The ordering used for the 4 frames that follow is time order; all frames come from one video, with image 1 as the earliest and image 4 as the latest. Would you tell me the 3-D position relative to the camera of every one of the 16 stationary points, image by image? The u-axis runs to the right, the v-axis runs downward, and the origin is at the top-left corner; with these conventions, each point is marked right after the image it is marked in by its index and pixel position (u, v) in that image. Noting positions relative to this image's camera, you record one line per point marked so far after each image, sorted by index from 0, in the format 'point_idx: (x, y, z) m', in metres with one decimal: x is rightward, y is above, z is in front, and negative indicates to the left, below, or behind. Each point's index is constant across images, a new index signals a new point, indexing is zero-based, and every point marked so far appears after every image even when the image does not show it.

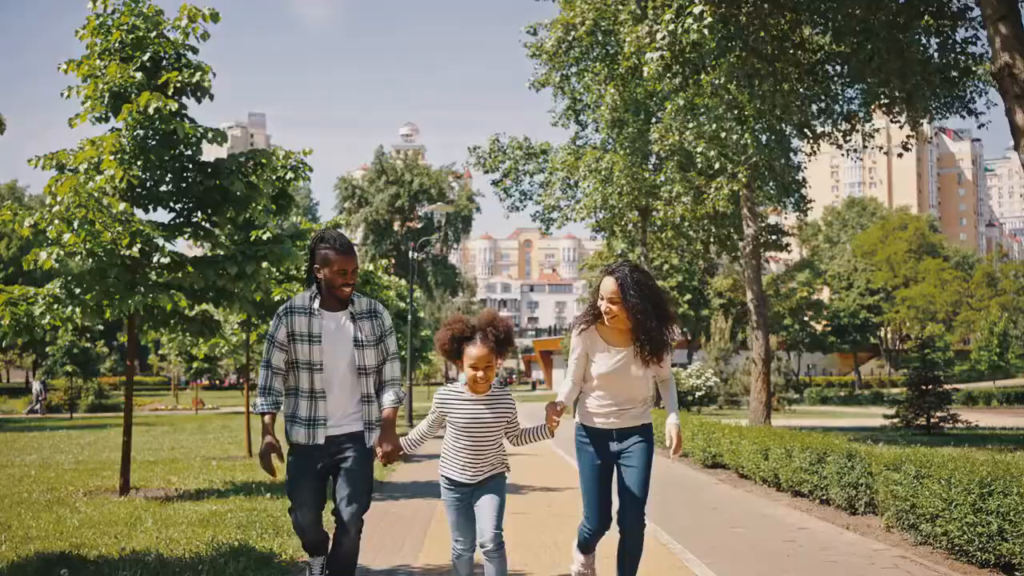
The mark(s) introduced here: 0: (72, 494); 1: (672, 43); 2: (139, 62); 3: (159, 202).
0: (-4.8, -2.2, +10.8) m
1: (+1.9, +3.0, +12.7) m
2: (-4.2, +2.5, +11.2) m
3: (-4.0, +1.0, +11.2) m
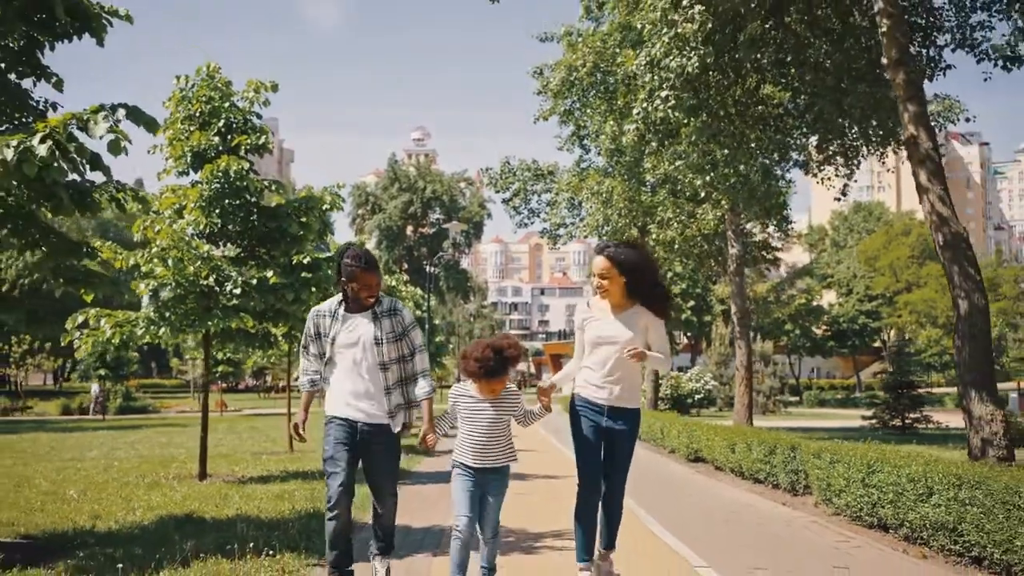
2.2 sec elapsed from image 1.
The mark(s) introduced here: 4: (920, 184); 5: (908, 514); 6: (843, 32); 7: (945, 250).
0: (-4.7, -2.6, +13.3) m
1: (+2.0, +2.7, +15.1) m
2: (-4.1, +2.2, +13.7) m
3: (-3.9, +0.7, +13.7) m
4: (+4.8, +1.2, +11.7) m
5: (+3.4, -2.0, +8.6) m
6: (+4.7, +3.6, +13.8) m
7: (+5.0, +0.4, +11.4) m
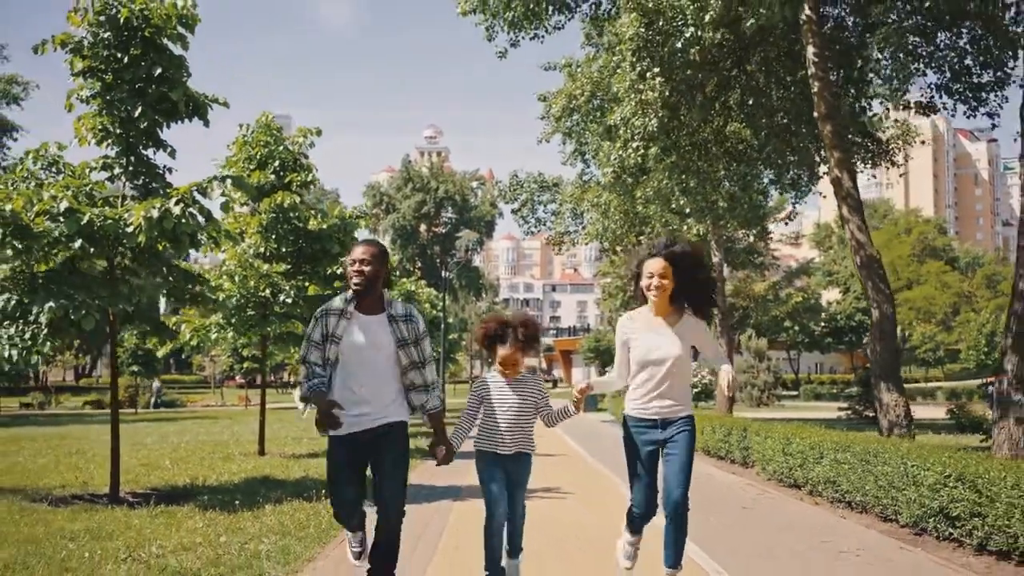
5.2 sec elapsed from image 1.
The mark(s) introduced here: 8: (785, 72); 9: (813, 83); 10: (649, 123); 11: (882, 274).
0: (-4.6, -2.7, +16.2) m
1: (+2.1, +2.5, +17.9) m
2: (-4.1, +2.0, +16.6) m
3: (-3.9, +0.5, +16.6) m
4: (+4.9, +1.0, +14.4) m
5: (+3.4, -2.1, +11.4) m
6: (+4.7, +3.5, +16.6) m
7: (+5.0, +0.3, +14.2) m
8: (+4.6, +3.6, +16.5) m
9: (+4.5, +3.1, +14.7) m
10: (+2.3, +2.7, +16.3) m
11: (+5.3, +0.2, +14.1) m
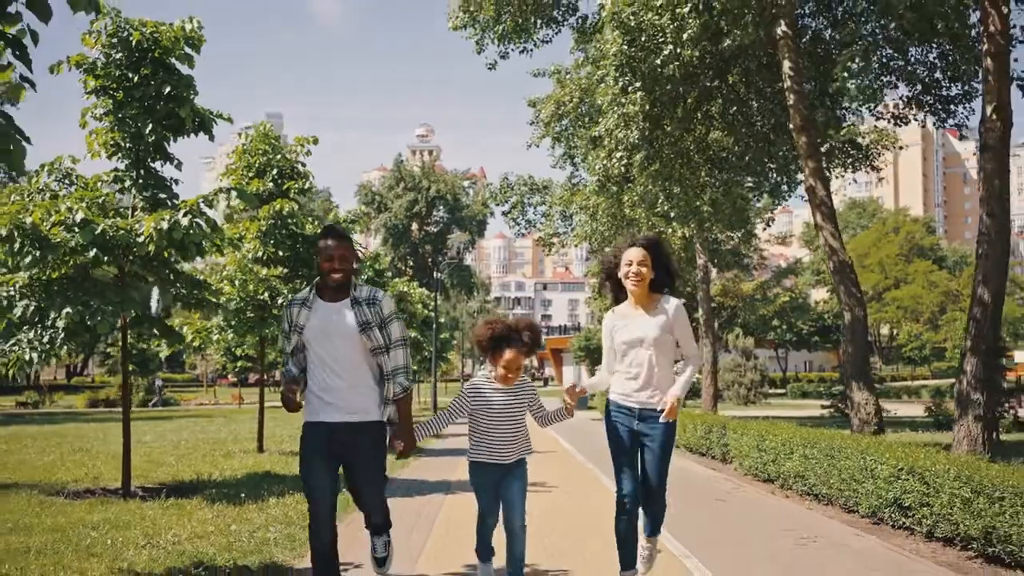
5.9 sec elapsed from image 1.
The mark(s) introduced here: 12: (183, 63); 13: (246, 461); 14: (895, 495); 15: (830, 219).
0: (-4.8, -2.8, +16.8) m
1: (+1.9, +2.4, +18.6) m
2: (-4.2, +2.0, +17.2) m
3: (-4.1, +0.4, +17.2) m
4: (+4.7, +1.0, +15.1) m
5: (+3.3, -2.2, +12.1) m
6: (+4.5, +3.4, +17.3) m
7: (+4.9, +0.2, +14.9) m
8: (+4.4, +3.6, +17.2) m
9: (+4.3, +3.0, +15.4) m
10: (+2.1, +2.7, +17.0) m
11: (+5.1, +0.1, +14.8) m
12: (-3.7, +2.5, +11.1) m
13: (-3.9, -2.6, +14.6) m
14: (+3.4, -1.8, +8.8) m
15: (+4.8, +1.1, +15.0) m
